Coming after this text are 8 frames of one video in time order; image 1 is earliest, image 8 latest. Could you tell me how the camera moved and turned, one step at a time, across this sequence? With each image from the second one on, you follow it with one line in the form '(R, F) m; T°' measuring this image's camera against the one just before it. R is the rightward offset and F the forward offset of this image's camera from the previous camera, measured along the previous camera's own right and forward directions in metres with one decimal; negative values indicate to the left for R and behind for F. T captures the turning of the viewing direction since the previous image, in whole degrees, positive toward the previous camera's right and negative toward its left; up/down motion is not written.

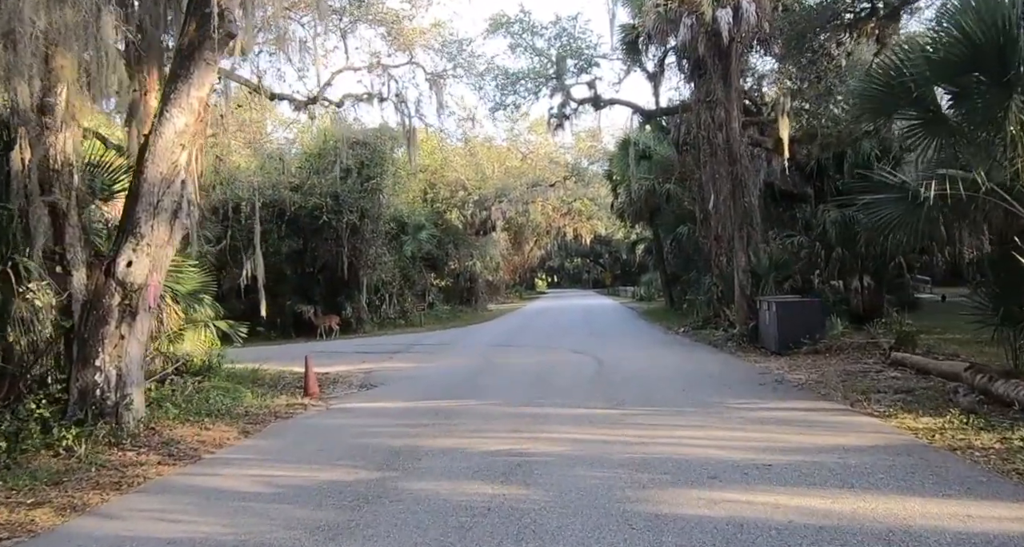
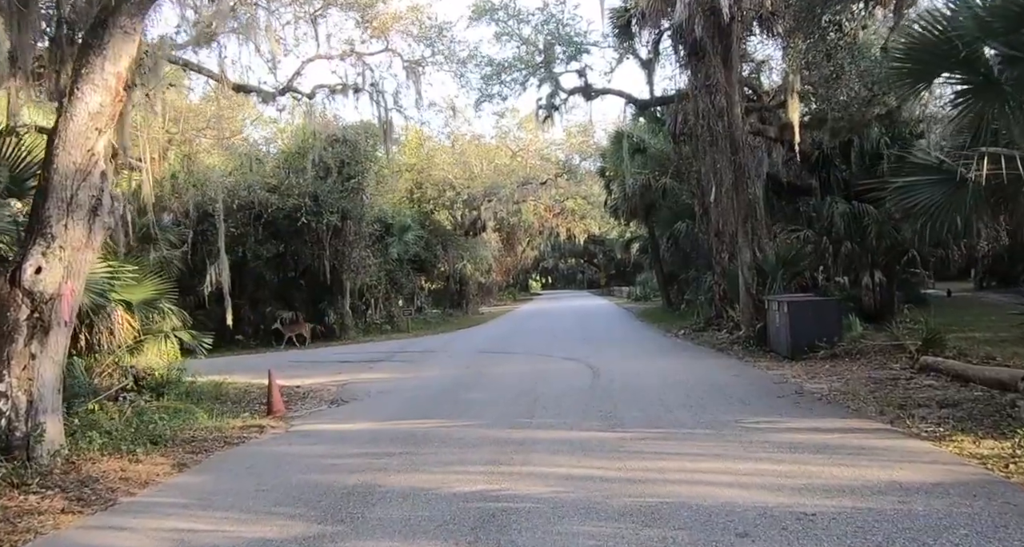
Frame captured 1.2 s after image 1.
(+0.1, +1.2) m; 0°
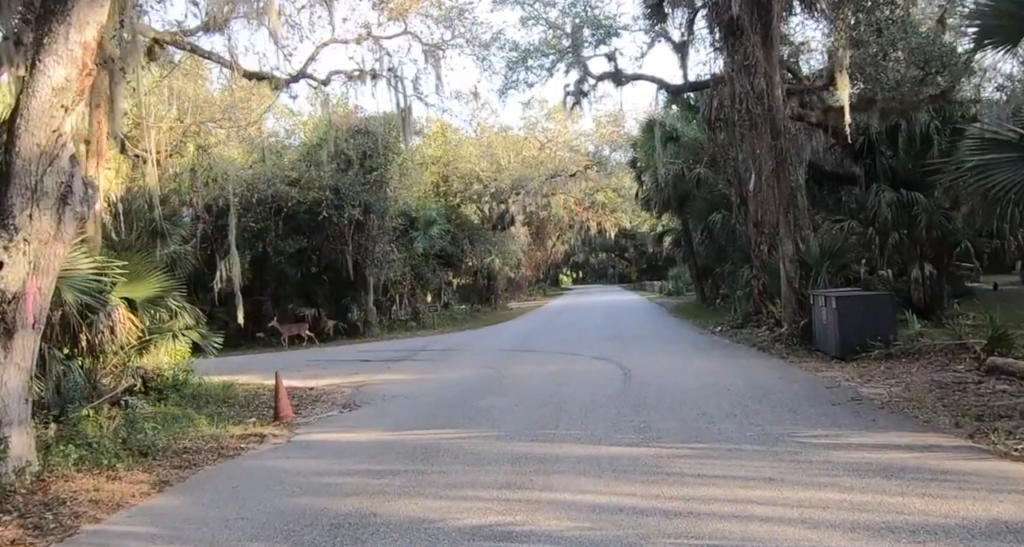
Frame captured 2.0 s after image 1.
(+0.1, +0.9) m; -2°
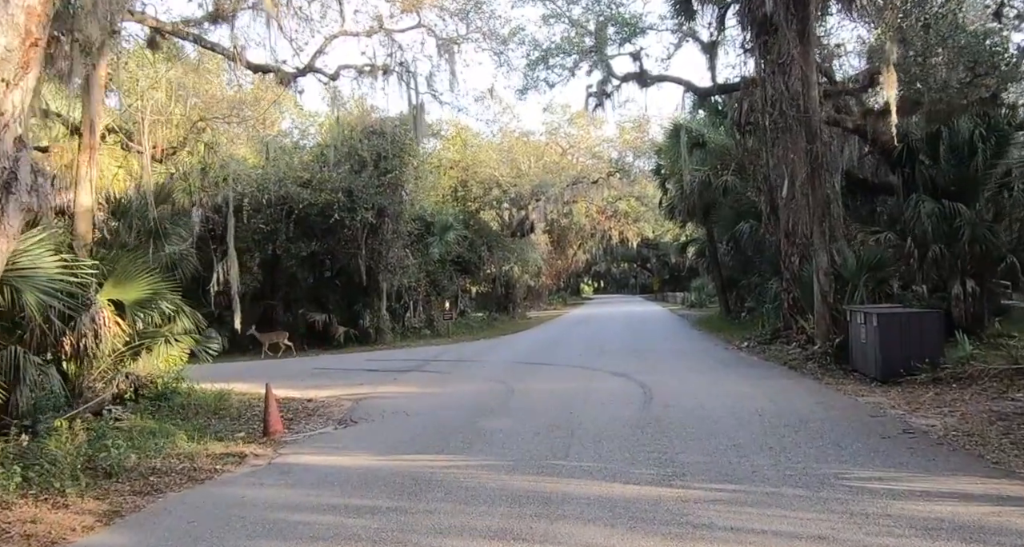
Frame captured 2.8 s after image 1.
(+0.1, +0.8) m; -1°
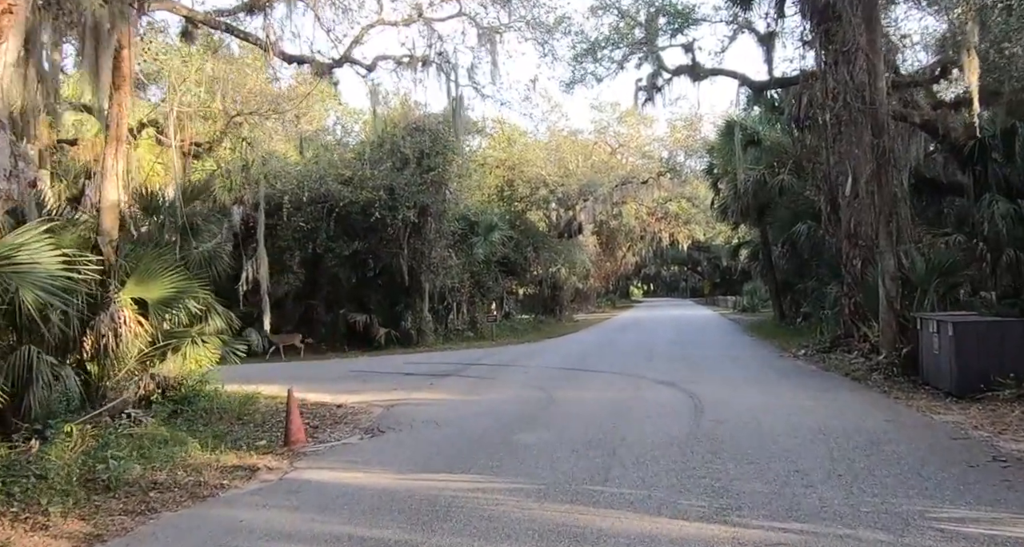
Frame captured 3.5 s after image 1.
(+0.1, +0.7) m; -3°
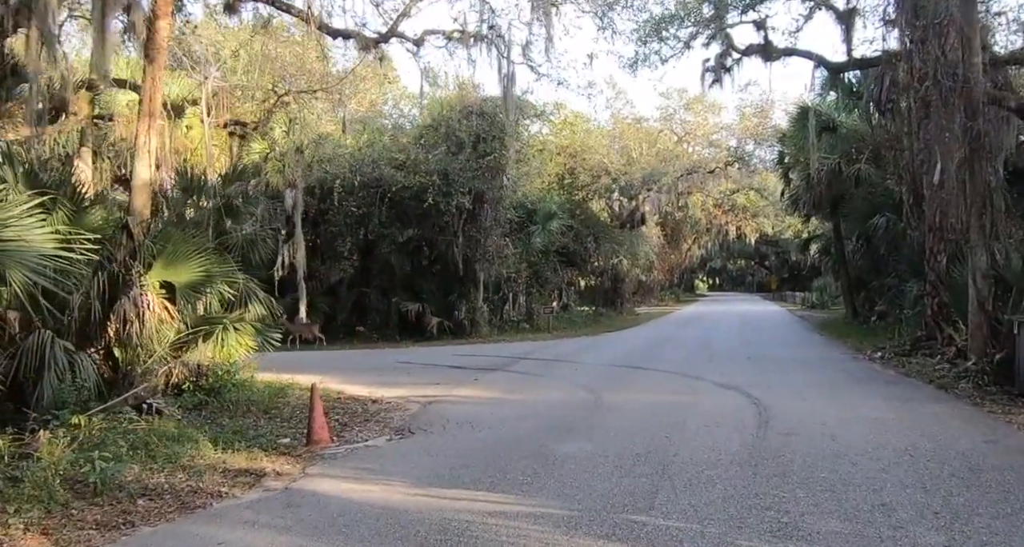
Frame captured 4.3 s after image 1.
(+0.2, +0.8) m; -4°
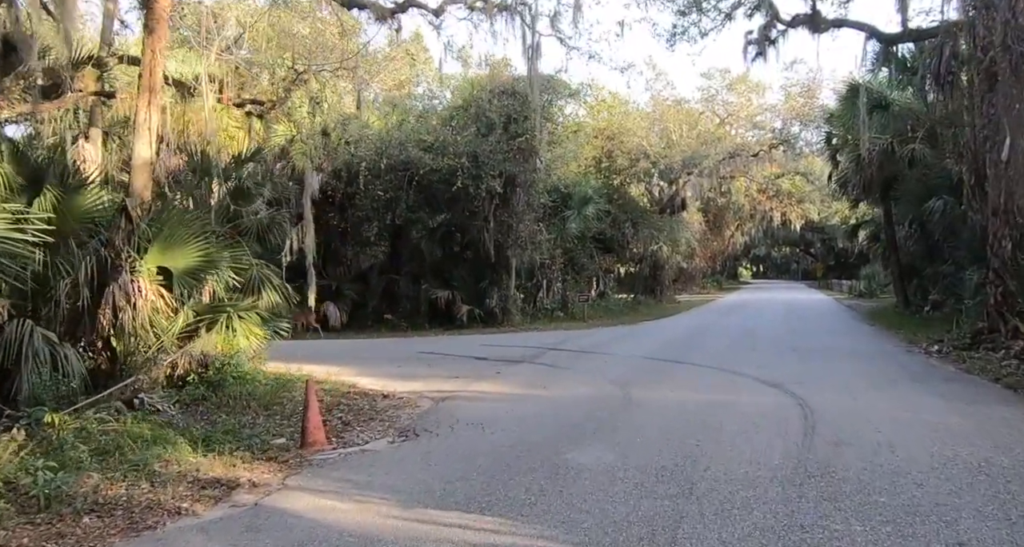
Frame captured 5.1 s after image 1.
(+0.2, +0.8) m; -3°
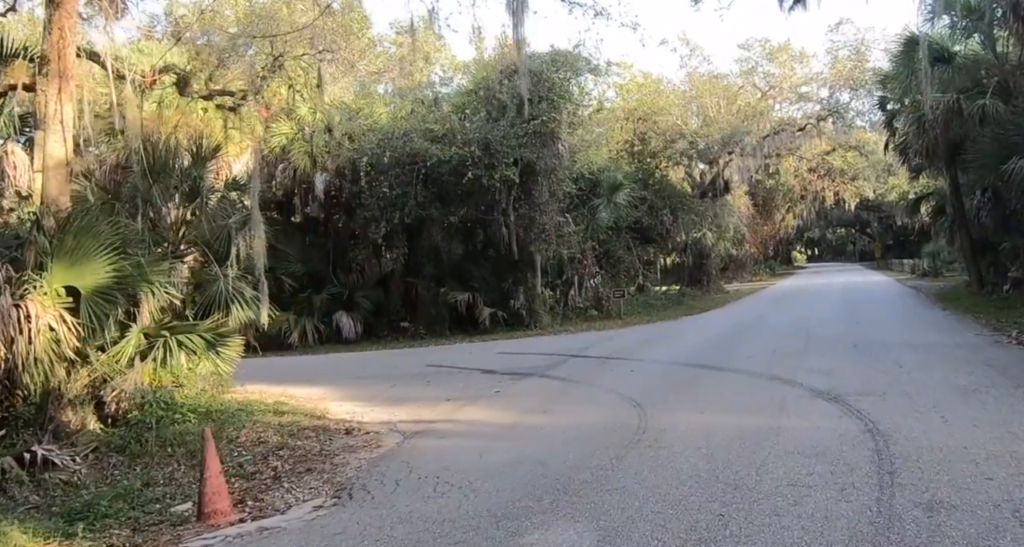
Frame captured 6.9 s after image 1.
(+0.6, +2.0) m; -3°
